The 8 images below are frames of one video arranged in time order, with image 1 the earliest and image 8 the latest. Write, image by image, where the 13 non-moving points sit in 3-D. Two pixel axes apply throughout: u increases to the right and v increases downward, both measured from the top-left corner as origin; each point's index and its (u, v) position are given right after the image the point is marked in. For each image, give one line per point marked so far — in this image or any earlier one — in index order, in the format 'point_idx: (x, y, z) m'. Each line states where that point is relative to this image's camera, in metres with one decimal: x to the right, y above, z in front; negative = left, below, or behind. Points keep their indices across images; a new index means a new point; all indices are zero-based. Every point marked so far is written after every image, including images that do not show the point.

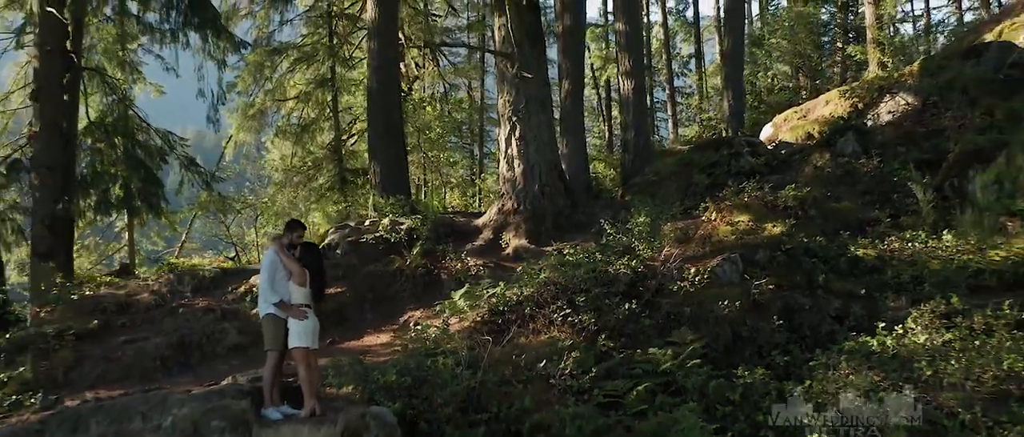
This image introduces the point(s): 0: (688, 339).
0: (+0.8, -0.5, +4.5) m
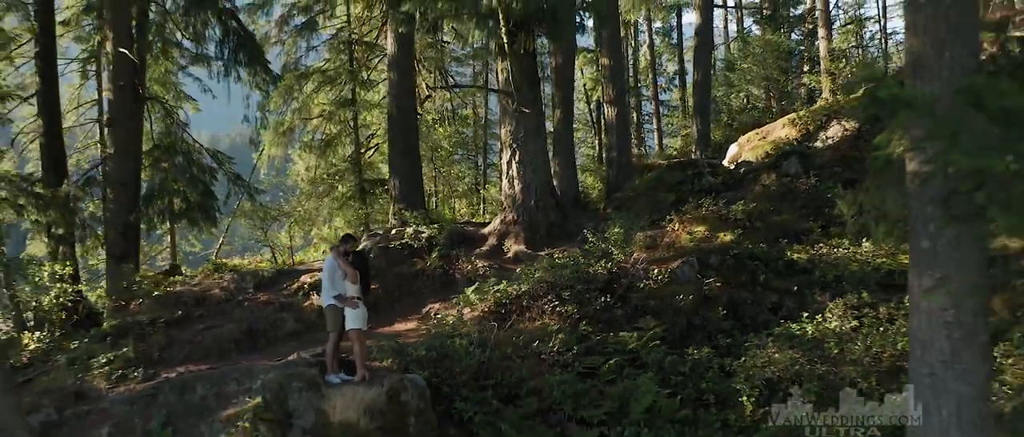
0: (+0.8, -0.6, +5.7) m
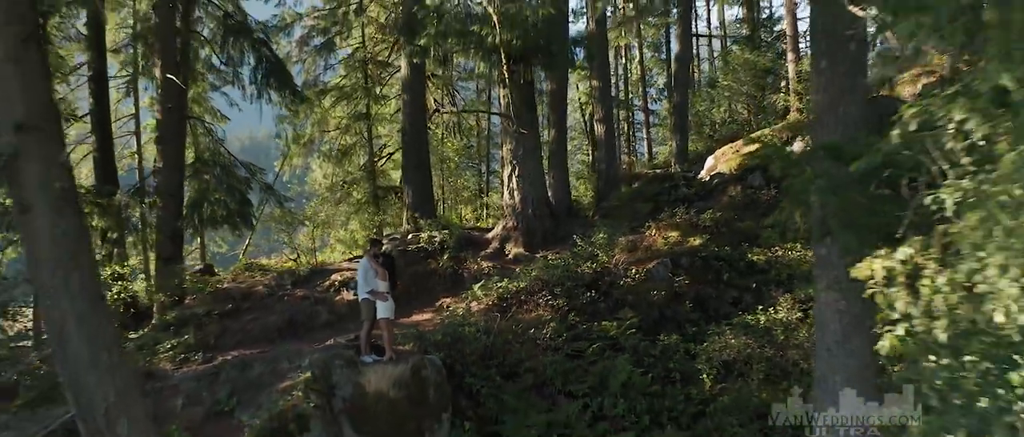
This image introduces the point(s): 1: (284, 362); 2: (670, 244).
0: (+0.8, -0.7, +6.8) m
1: (-1.4, -0.9, +6.0) m
2: (+1.2, -0.2, +7.6) m
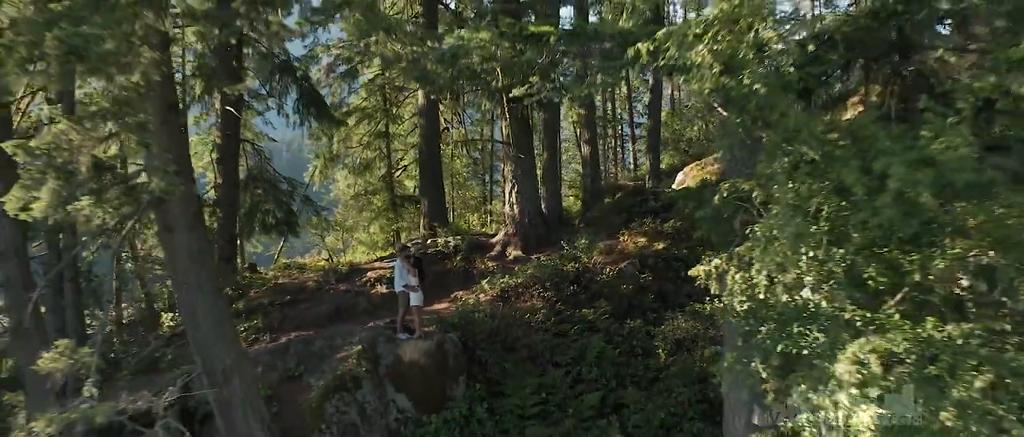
0: (+0.8, -0.8, +8.6) m
1: (-1.4, -1.0, +7.8) m
2: (+1.2, -0.3, +9.4) m
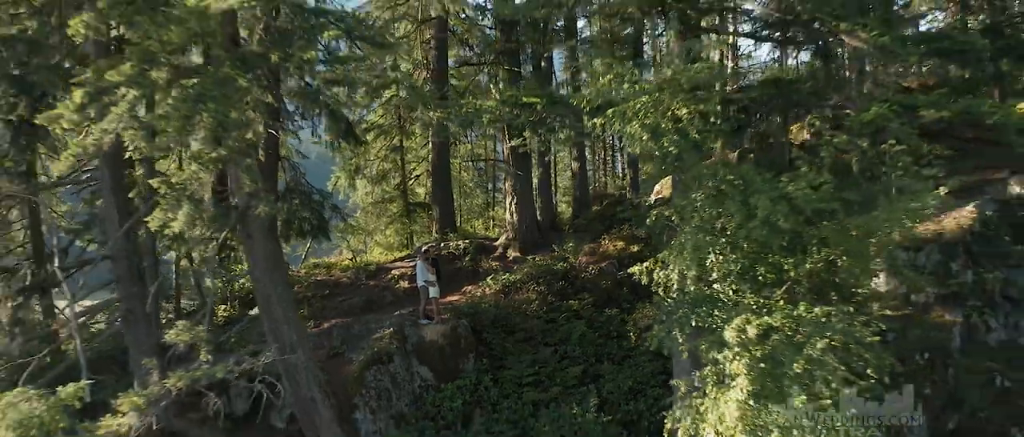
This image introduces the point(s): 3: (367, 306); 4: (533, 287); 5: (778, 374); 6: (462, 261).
0: (+0.8, -0.8, +10.6) m
1: (-1.4, -1.1, +9.7) m
2: (+1.2, -0.4, +11.3) m
3: (-1.6, -1.0, +10.8) m
4: (+0.2, -0.8, +10.7) m
5: (+1.6, -0.9, +5.9) m
6: (-0.6, -0.5, +11.8) m
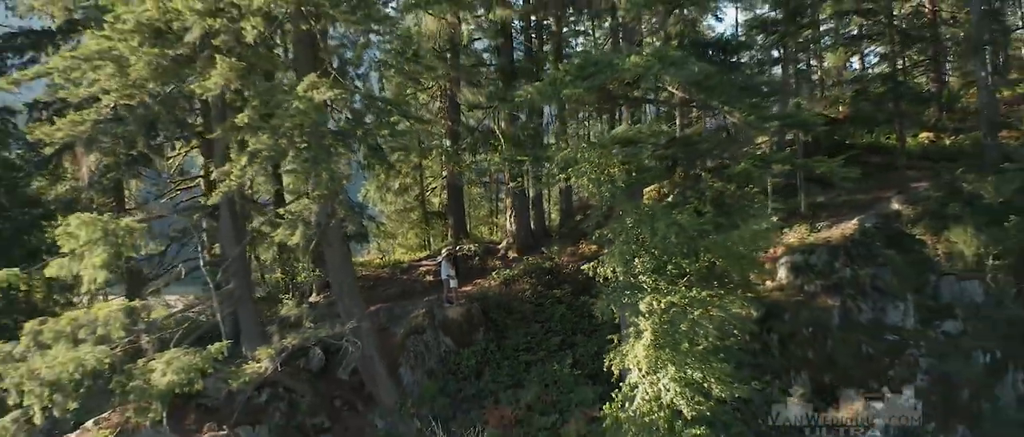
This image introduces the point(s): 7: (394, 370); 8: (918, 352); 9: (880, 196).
0: (+0.8, -1.0, +14.2) m
1: (-1.4, -1.2, +13.4) m
2: (+1.2, -0.5, +15.0) m
3: (-1.6, -1.1, +14.4) m
4: (+0.2, -0.9, +14.4) m
5: (+1.6, -1.1, +9.5) m
6: (-0.6, -0.7, +15.4) m
7: (-1.5, -2.0, +12.9) m
8: (+5.5, -1.8, +13.2) m
9: (+6.2, +0.4, +16.5) m
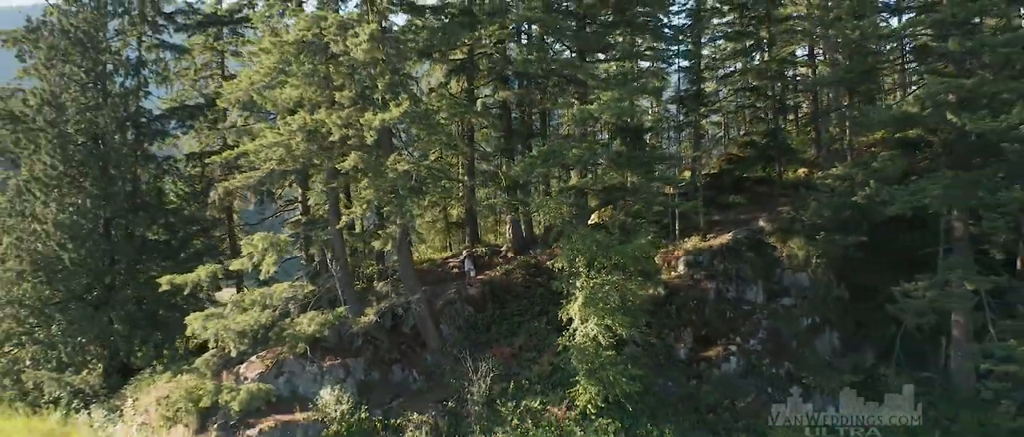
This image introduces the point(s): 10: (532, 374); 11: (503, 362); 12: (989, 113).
0: (+0.7, -1.3, +22.3) m
1: (-1.5, -1.5, +21.5) m
2: (+1.2, -0.8, +23.0) m
3: (-1.7, -1.5, +22.5) m
4: (+0.2, -1.2, +22.4) m
5: (+1.5, -1.4, +17.6) m
6: (-0.7, -1.0, +23.5) m
7: (-1.6, -2.3, +21.0) m
8: (+5.5, -2.2, +21.3) m
9: (+6.2, +0.1, +24.6) m
10: (+0.4, -3.1, +19.4) m
11: (-0.2, -2.9, +19.8) m
12: (+9.3, +2.0, +18.8) m
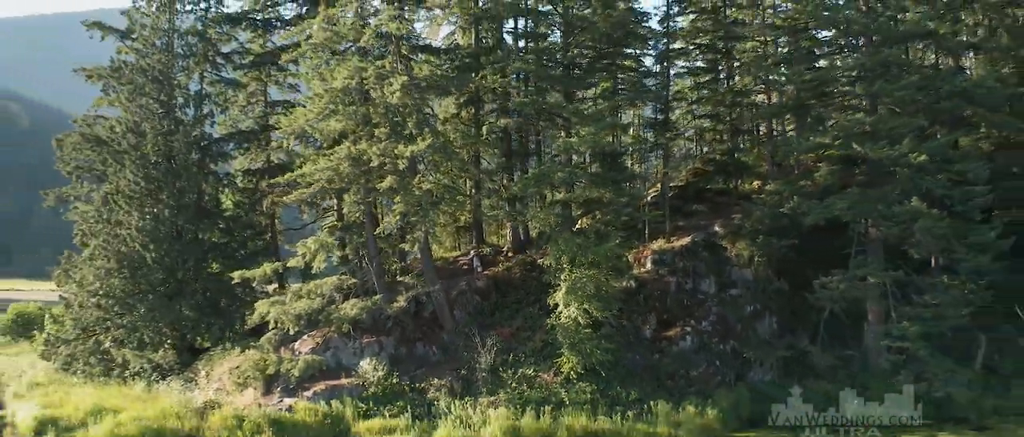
0: (+0.7, -1.5, +27.4) m
1: (-1.5, -1.7, +26.6) m
2: (+1.2, -1.0, +28.2) m
3: (-1.7, -1.6, +27.7) m
4: (+0.2, -1.4, +27.6) m
5: (+1.5, -1.6, +22.7) m
6: (-0.7, -1.2, +28.7) m
7: (-1.6, -2.5, +26.2) m
8: (+5.5, -2.3, +26.5) m
9: (+6.2, -0.1, +29.8) m
10: (+0.4, -3.3, +24.5) m
11: (-0.2, -3.1, +25.0) m
12: (+9.3, +1.9, +24.0) m
